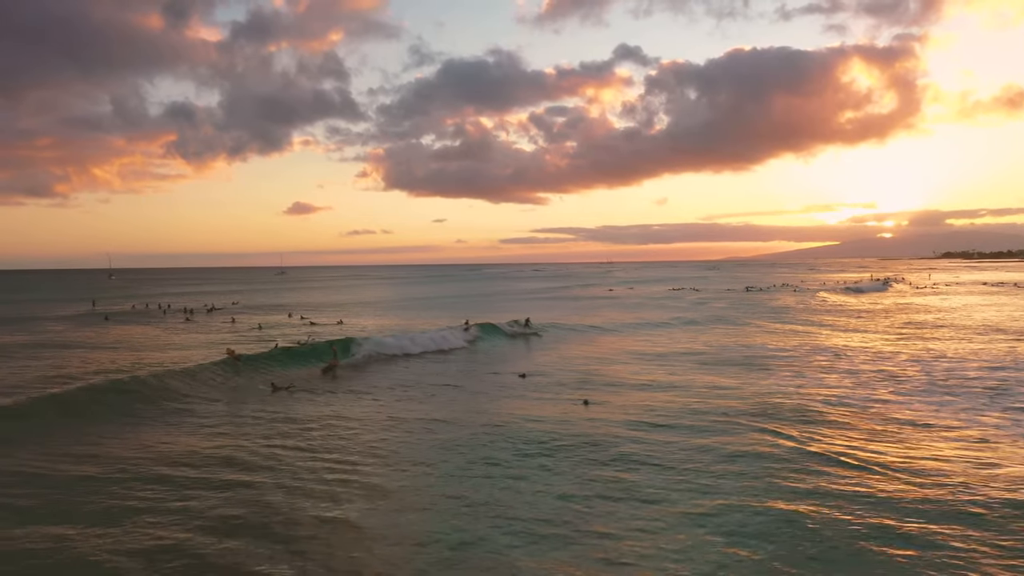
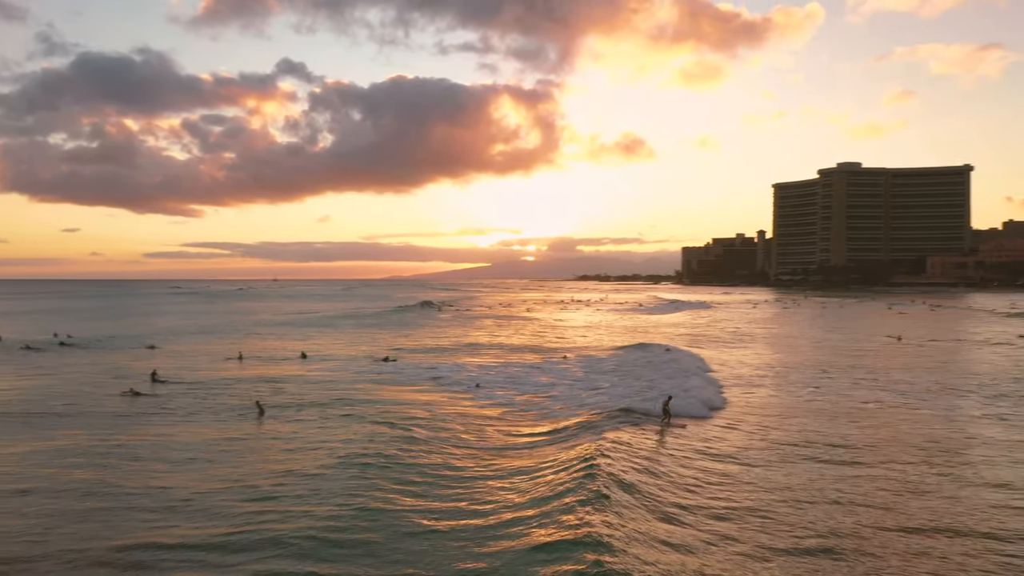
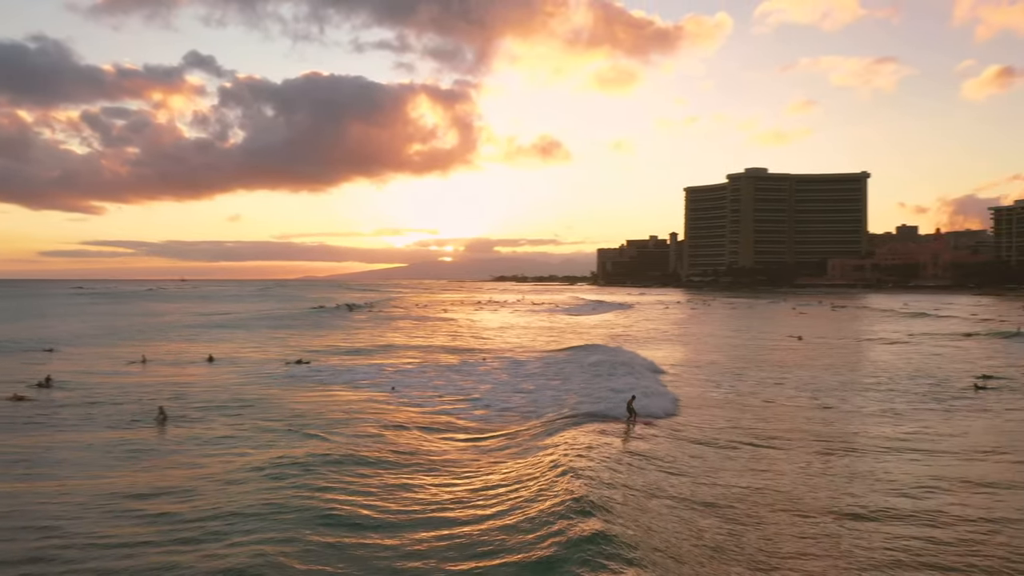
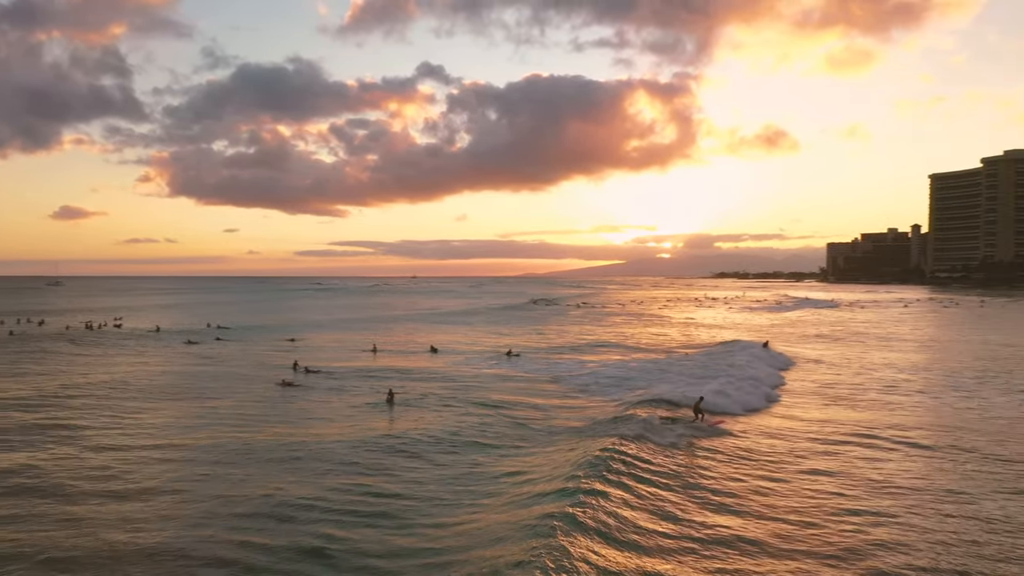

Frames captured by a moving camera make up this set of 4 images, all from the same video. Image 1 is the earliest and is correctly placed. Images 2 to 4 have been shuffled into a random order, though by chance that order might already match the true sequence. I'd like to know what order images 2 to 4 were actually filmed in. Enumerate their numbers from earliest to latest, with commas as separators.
4, 2, 3
